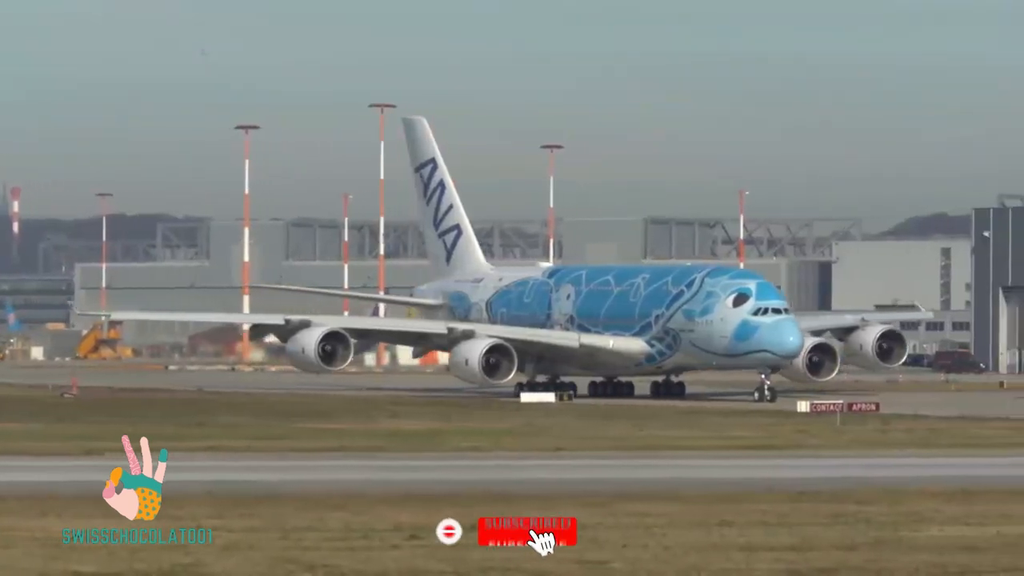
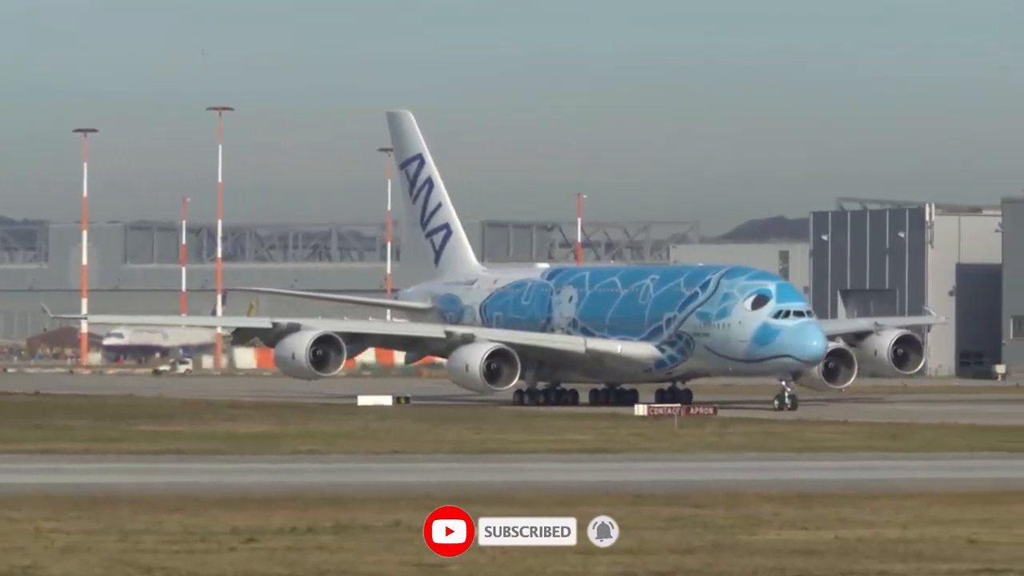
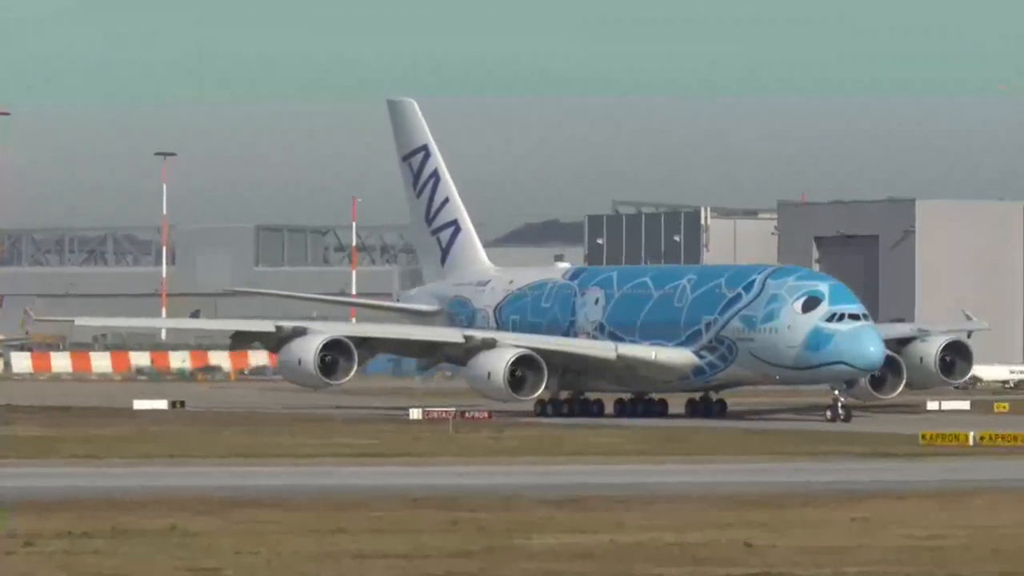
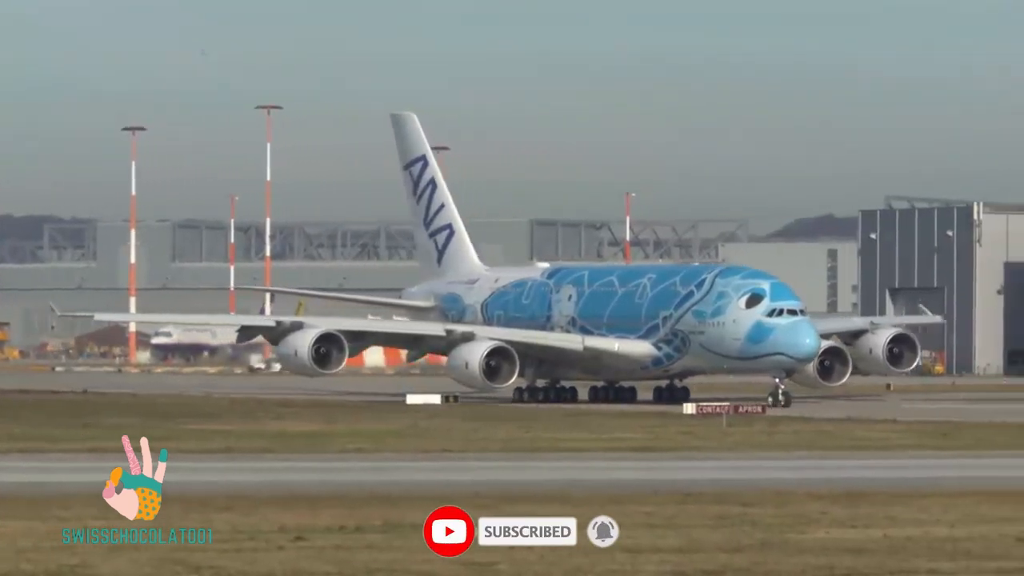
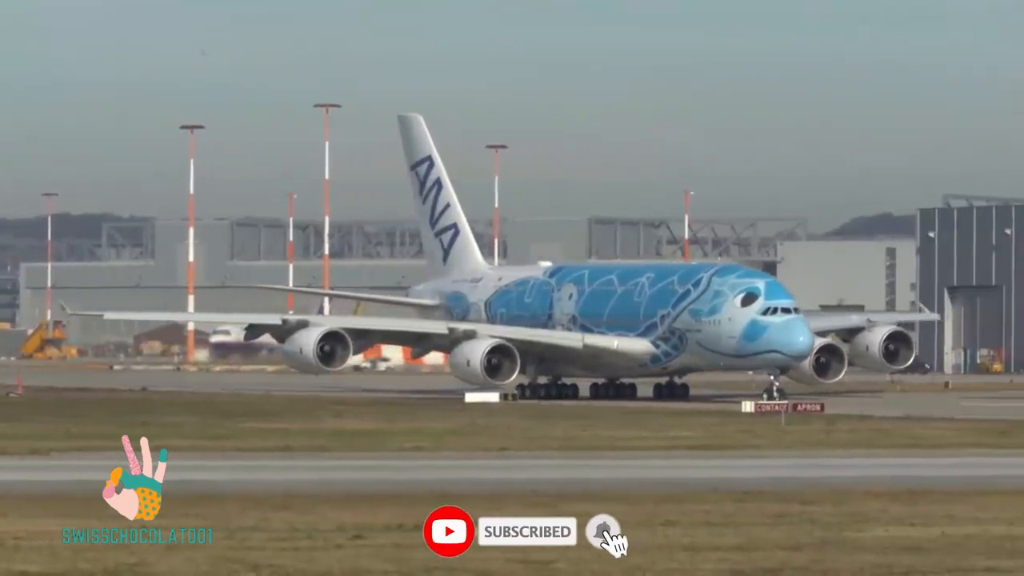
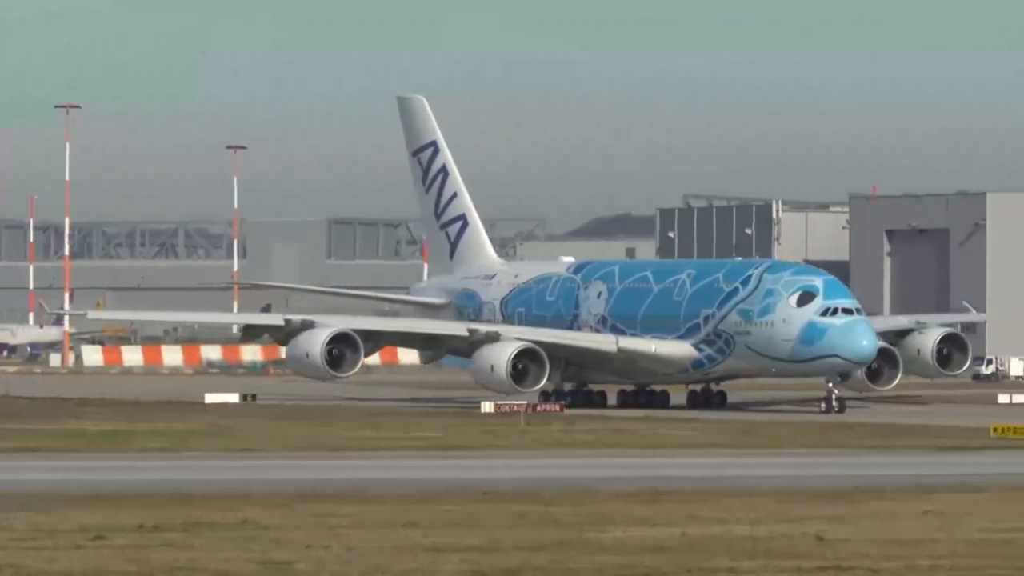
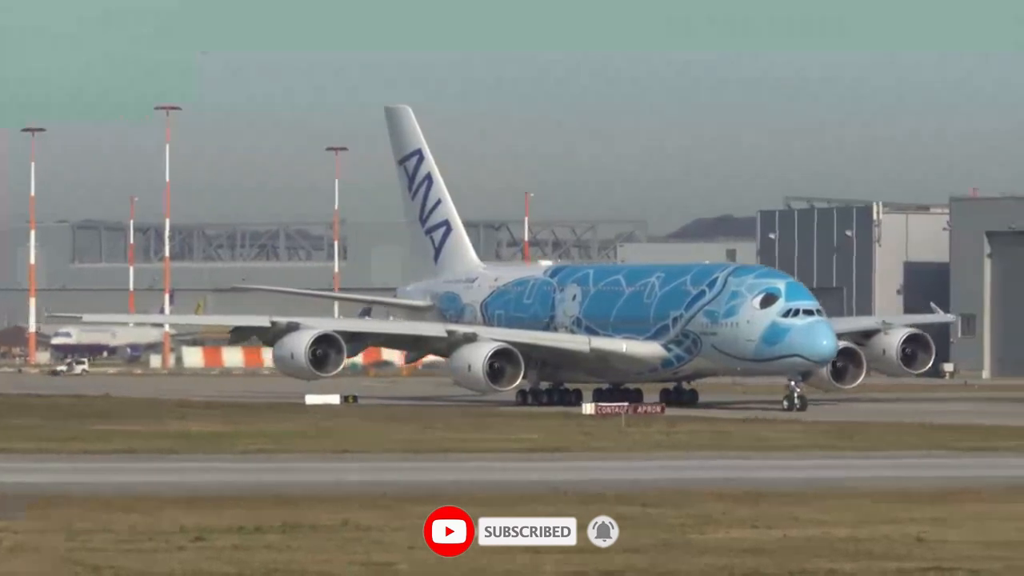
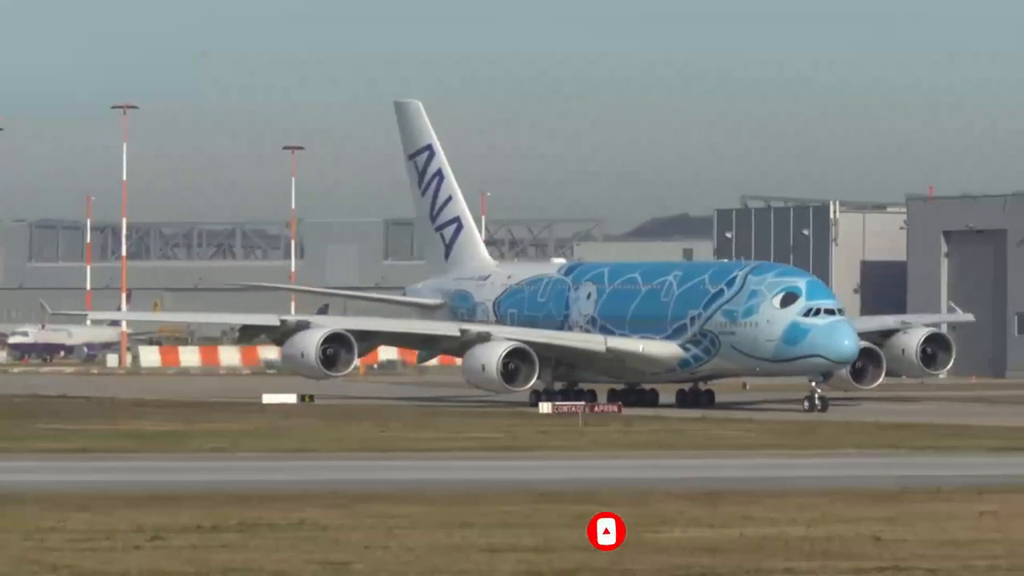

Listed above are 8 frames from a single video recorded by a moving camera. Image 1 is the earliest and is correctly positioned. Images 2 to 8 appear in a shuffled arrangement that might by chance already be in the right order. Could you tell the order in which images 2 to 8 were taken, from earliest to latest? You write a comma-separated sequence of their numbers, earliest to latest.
5, 4, 2, 7, 8, 6, 3
